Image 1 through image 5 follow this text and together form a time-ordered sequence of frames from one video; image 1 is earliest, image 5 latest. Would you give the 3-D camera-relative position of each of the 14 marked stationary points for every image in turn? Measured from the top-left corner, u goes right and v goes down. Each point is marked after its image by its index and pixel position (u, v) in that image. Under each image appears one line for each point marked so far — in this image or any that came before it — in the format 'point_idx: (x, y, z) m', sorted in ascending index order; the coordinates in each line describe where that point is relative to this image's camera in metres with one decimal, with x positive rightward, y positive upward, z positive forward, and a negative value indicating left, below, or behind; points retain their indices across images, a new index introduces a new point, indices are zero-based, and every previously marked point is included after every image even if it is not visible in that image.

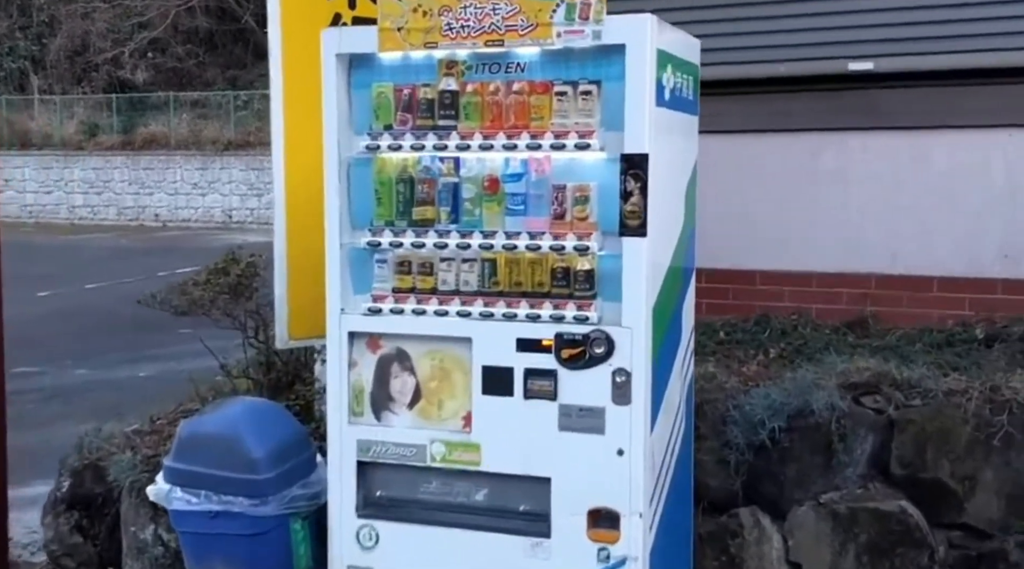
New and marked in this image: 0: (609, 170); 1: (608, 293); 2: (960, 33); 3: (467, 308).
0: (+0.3, +0.4, +4.2) m
1: (+0.3, 0.0, +4.2) m
2: (+2.0, +1.1, +6.0) m
3: (-0.1, -0.1, +4.3) m
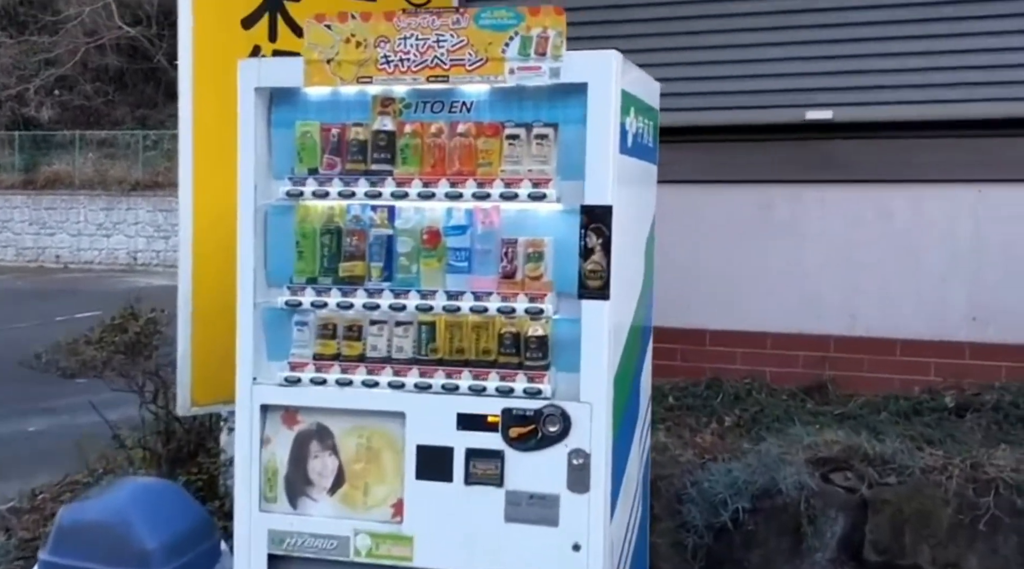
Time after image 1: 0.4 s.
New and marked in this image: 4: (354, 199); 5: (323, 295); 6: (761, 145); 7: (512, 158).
0: (+0.1, +0.2, +3.7) m
1: (+0.1, -0.2, +3.7) m
2: (+1.8, +0.9, +5.6) m
3: (-0.3, -0.3, +3.7) m
4: (-0.4, +0.2, +3.7) m
5: (-0.5, 0.0, +3.8) m
6: (+1.1, +0.6, +5.8) m
7: (0.0, +0.4, +3.7) m
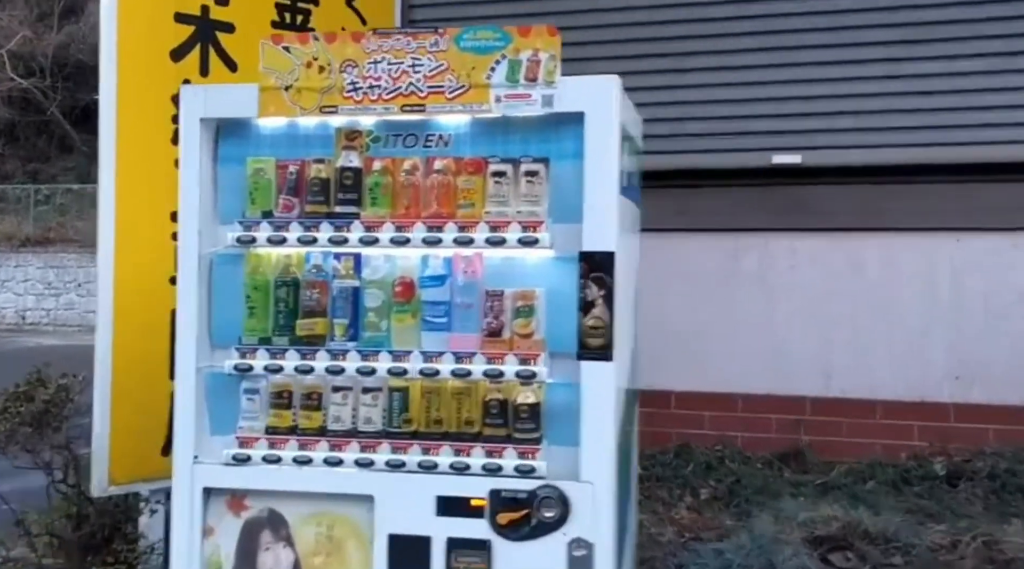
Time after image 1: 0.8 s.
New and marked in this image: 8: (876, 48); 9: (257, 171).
0: (+0.1, 0.0, +3.2) m
1: (+0.1, -0.4, +3.2) m
2: (+1.6, +0.6, +5.3) m
3: (-0.3, -0.4, +3.2) m
4: (-0.5, +0.1, +3.2) m
5: (-0.6, -0.2, +3.2) m
6: (+0.9, +0.4, +5.4) m
7: (0.0, +0.2, +3.2) m
8: (+1.5, +0.9, +5.3) m
9: (-0.6, +0.3, +3.3) m
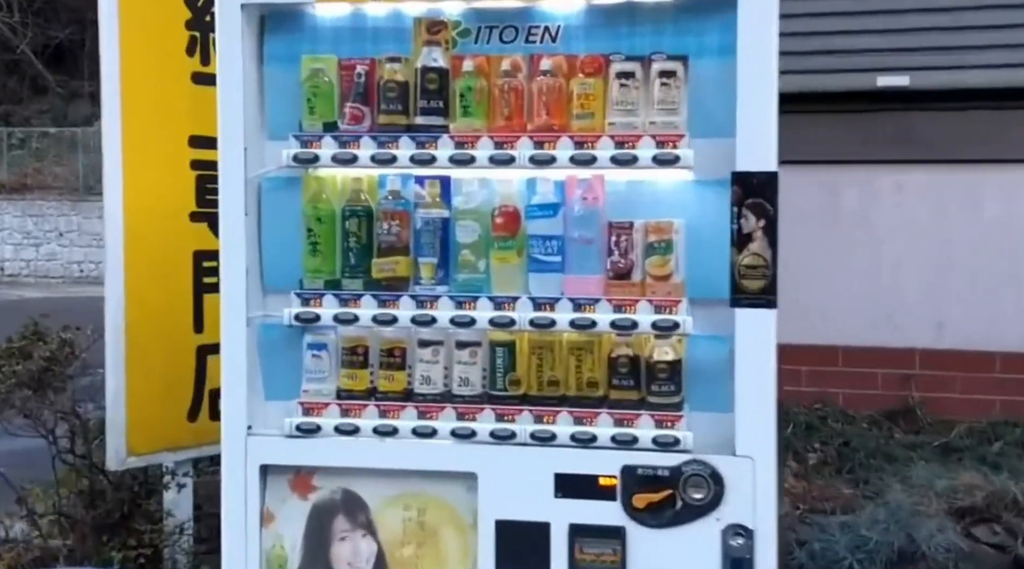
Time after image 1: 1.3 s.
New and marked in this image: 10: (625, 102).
0: (+0.4, +0.2, +2.5) m
1: (+0.4, -0.2, +2.6) m
2: (+1.8, +0.9, +4.7) m
3: (-0.1, -0.3, +2.6) m
4: (-0.2, +0.2, +2.5) m
5: (-0.3, -0.1, +2.6) m
6: (+1.1, +0.6, +4.8) m
7: (+0.2, +0.3, +2.5) m
8: (+1.7, +1.2, +4.7) m
9: (-0.4, +0.4, +2.6) m
10: (+0.2, +0.3, +2.5) m
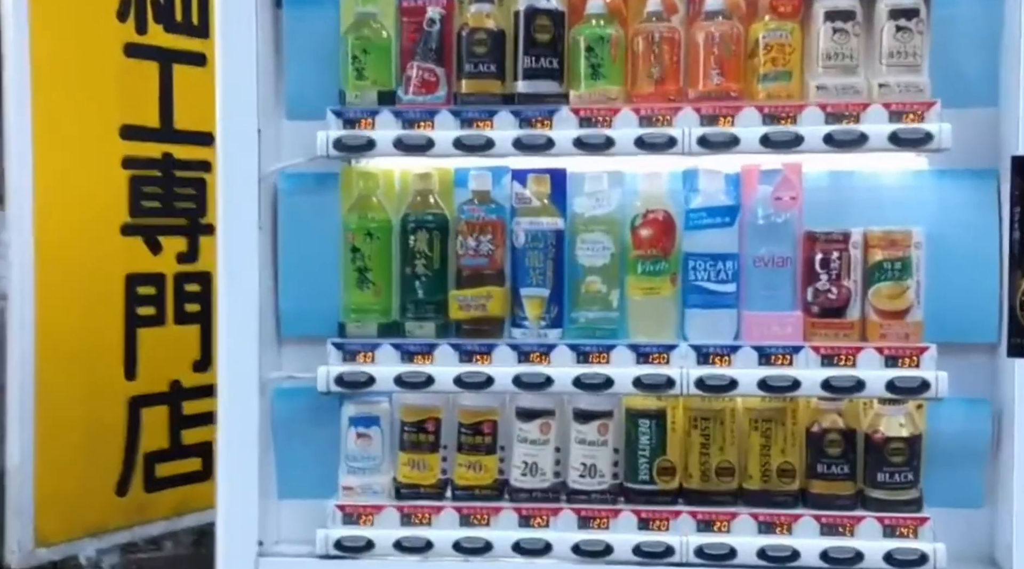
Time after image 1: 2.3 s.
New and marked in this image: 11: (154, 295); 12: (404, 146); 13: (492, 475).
0: (+0.6, +0.1, +1.7) m
1: (+0.6, -0.3, +1.8) m
2: (+1.7, +0.8, +4.0) m
3: (+0.1, -0.3, +1.7) m
4: (0.0, +0.2, +1.7) m
5: (-0.1, -0.1, +1.7) m
6: (+1.1, +0.6, +4.0) m
7: (+0.4, +0.3, +1.7) m
8: (+1.6, +1.1, +4.0) m
9: (-0.2, +0.4, +1.7) m
10: (+0.4, +0.3, +1.7) m
11: (-0.7, 0.0, +2.5) m
12: (-0.1, +0.2, +1.7) m
13: (0.0, -0.3, +1.8) m
